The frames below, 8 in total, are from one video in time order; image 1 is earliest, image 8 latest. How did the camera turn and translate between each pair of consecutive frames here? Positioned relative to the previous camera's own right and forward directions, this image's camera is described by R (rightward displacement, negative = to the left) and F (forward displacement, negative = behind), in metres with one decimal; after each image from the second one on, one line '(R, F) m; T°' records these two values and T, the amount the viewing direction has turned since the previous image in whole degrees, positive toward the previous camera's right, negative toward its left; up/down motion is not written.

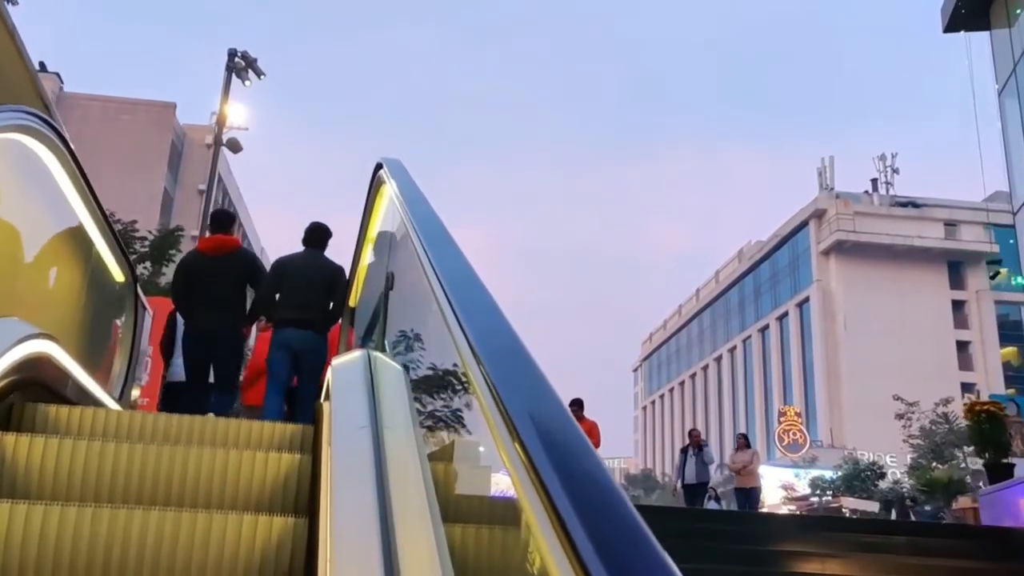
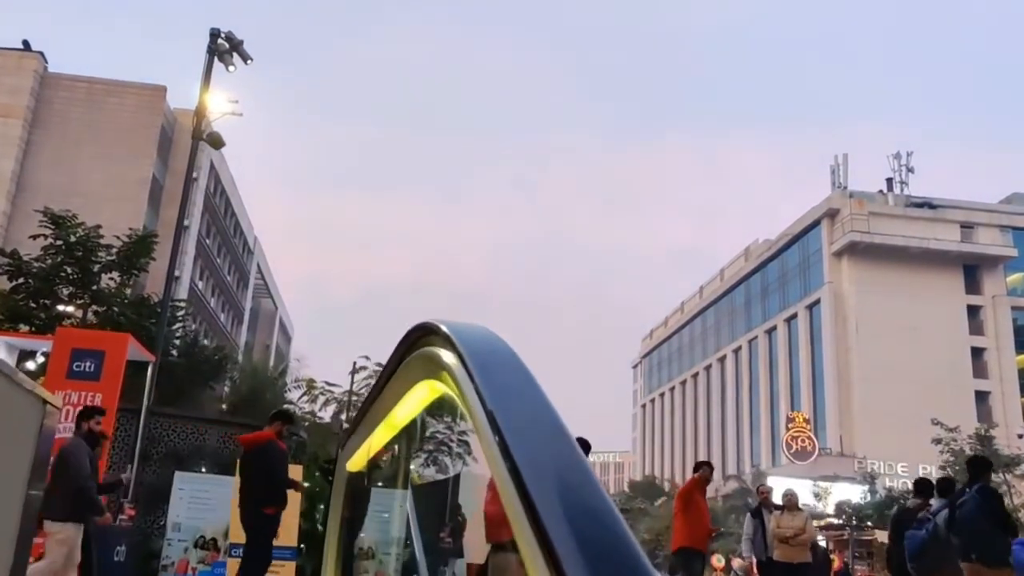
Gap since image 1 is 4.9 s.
(-0.4, +2.4) m; 0°
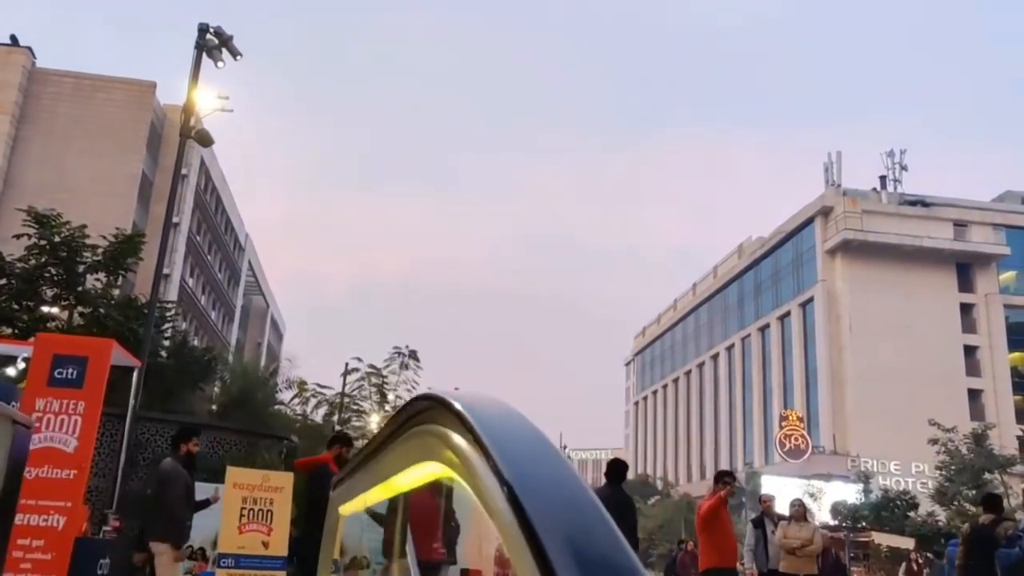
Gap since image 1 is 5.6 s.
(-0.1, +0.3) m; 0°
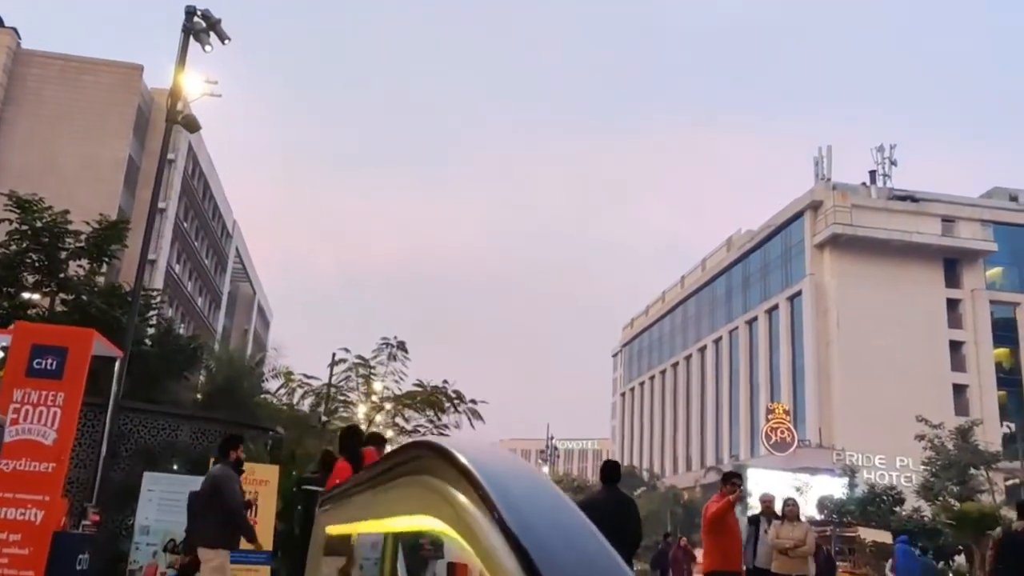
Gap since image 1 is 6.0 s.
(0.0, +0.2) m; +1°
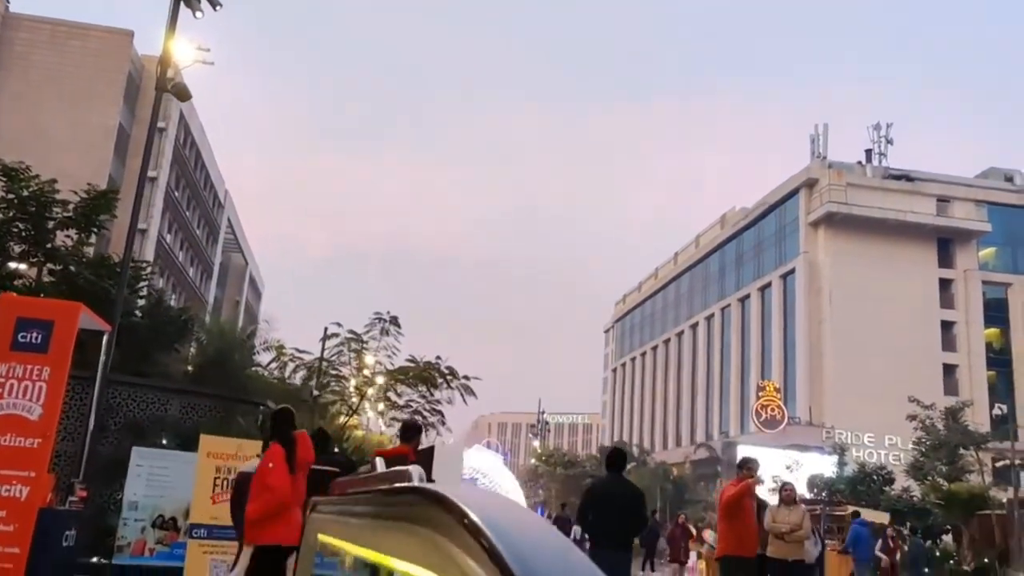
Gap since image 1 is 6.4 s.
(0.0, +0.2) m; 0°
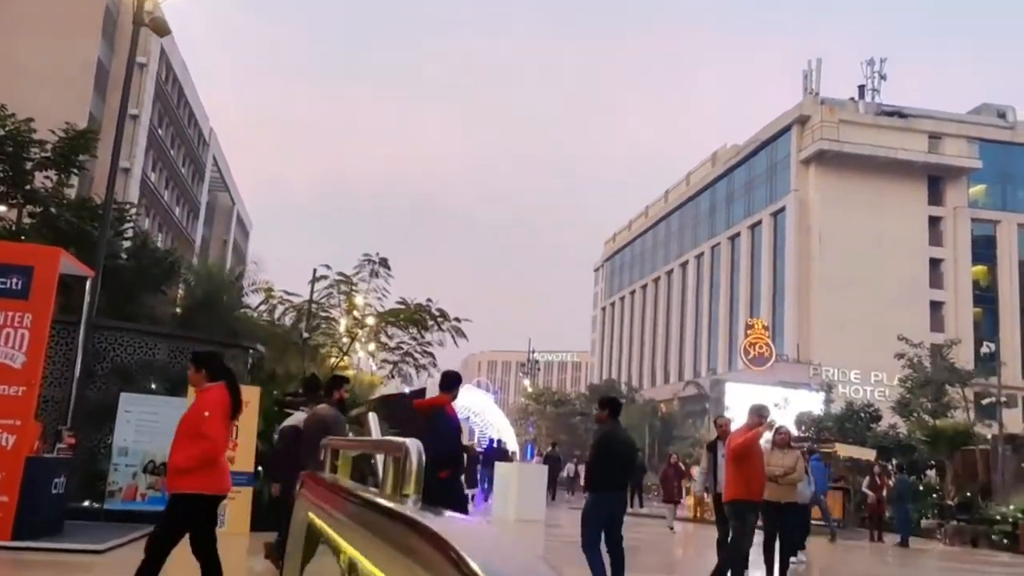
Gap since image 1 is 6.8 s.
(0.0, +0.2) m; +1°
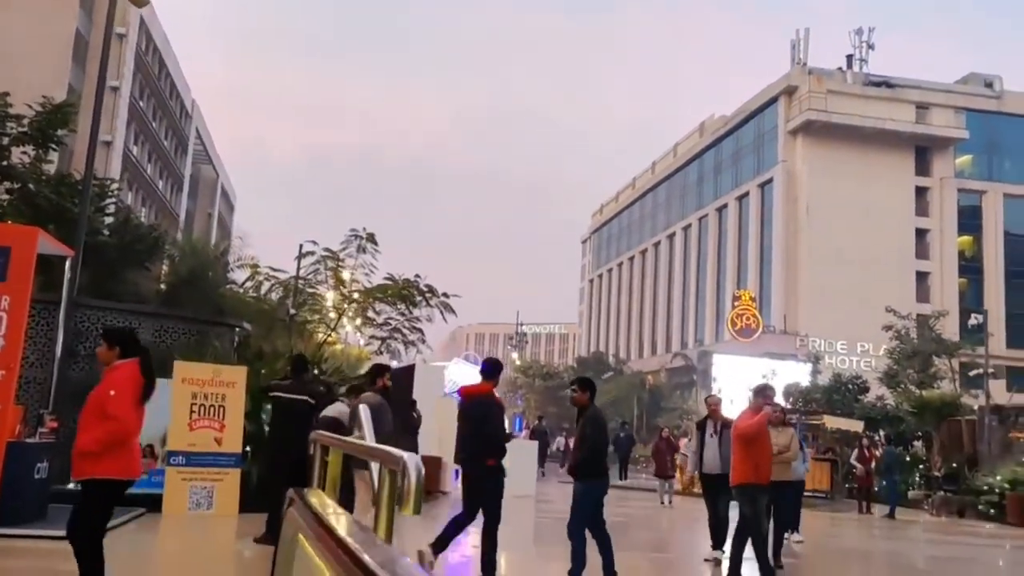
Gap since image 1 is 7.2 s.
(0.0, +0.2) m; +1°
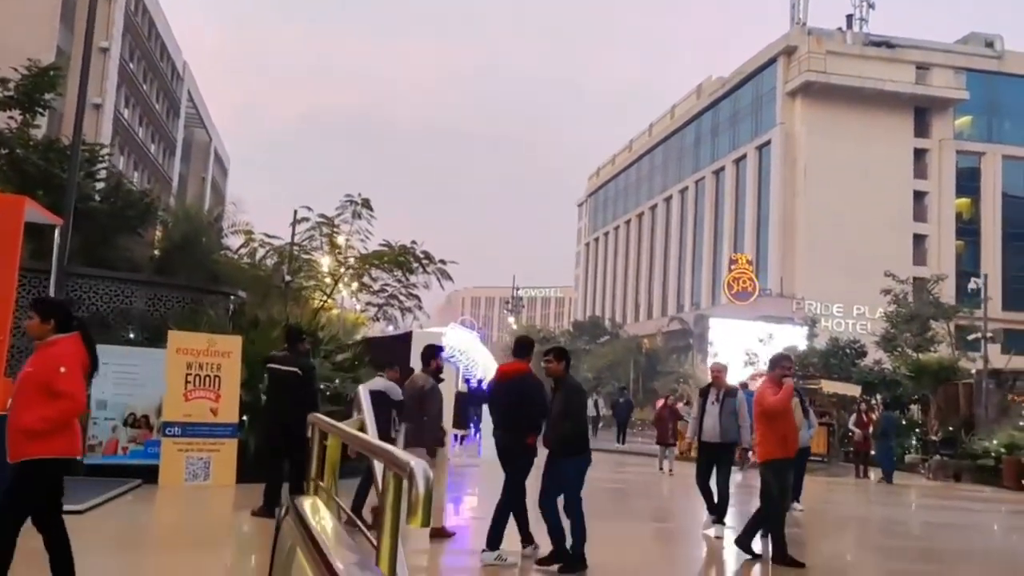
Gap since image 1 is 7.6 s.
(0.0, +0.2) m; 0°
